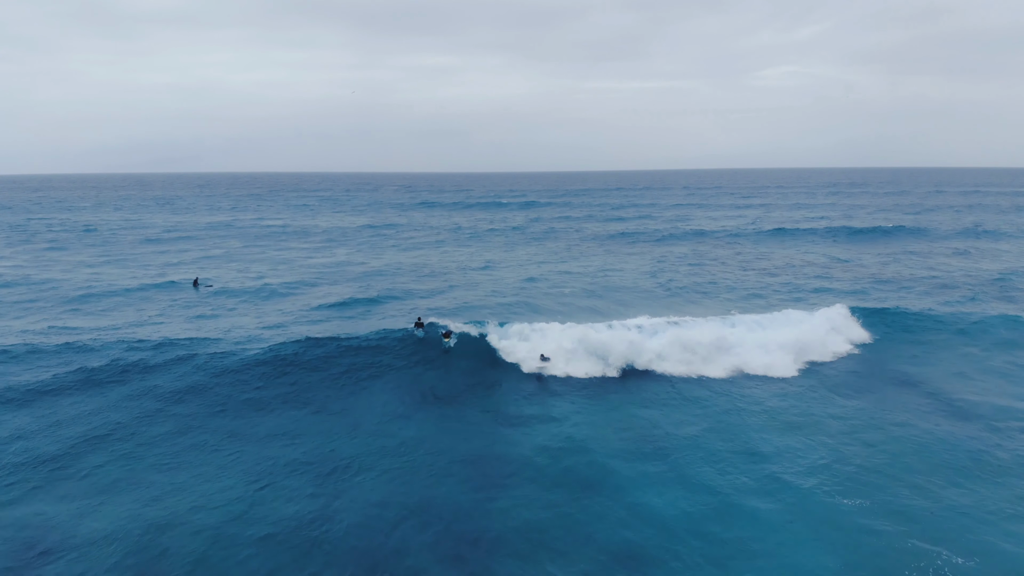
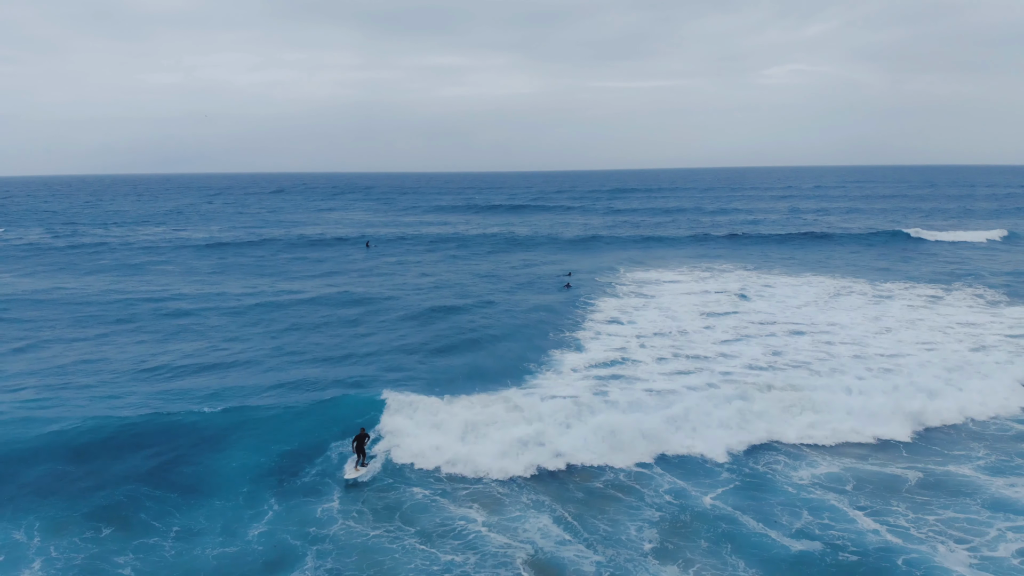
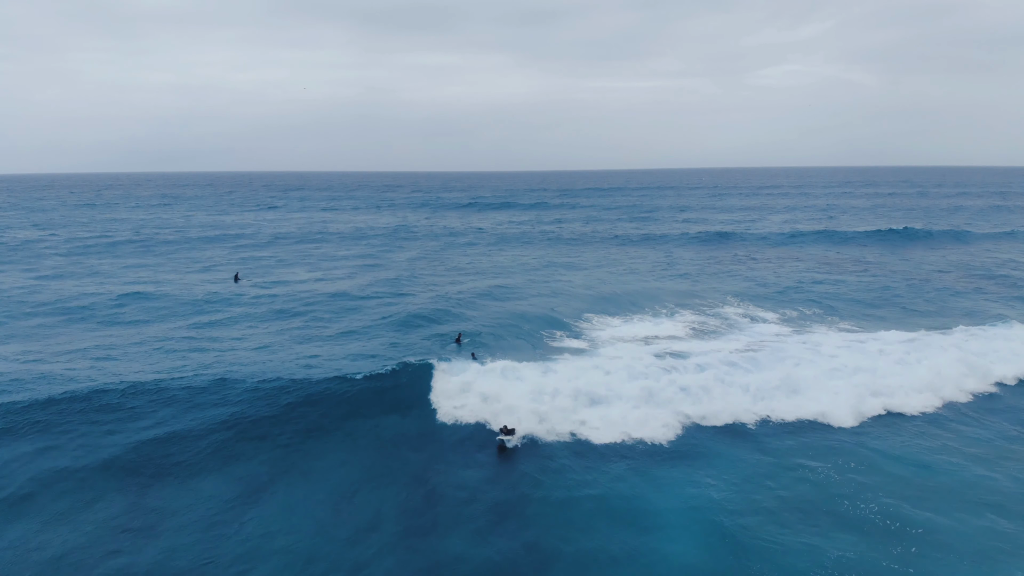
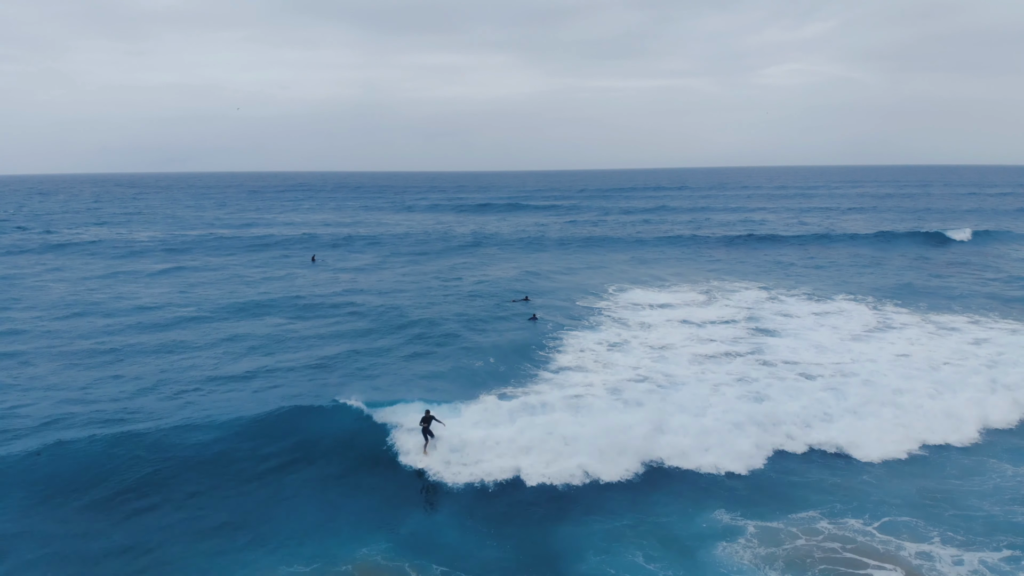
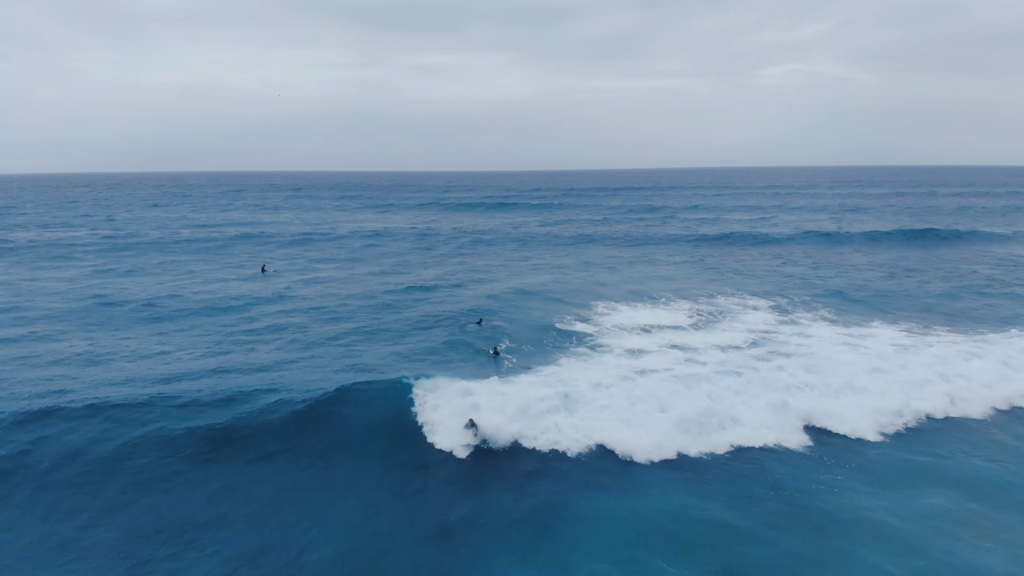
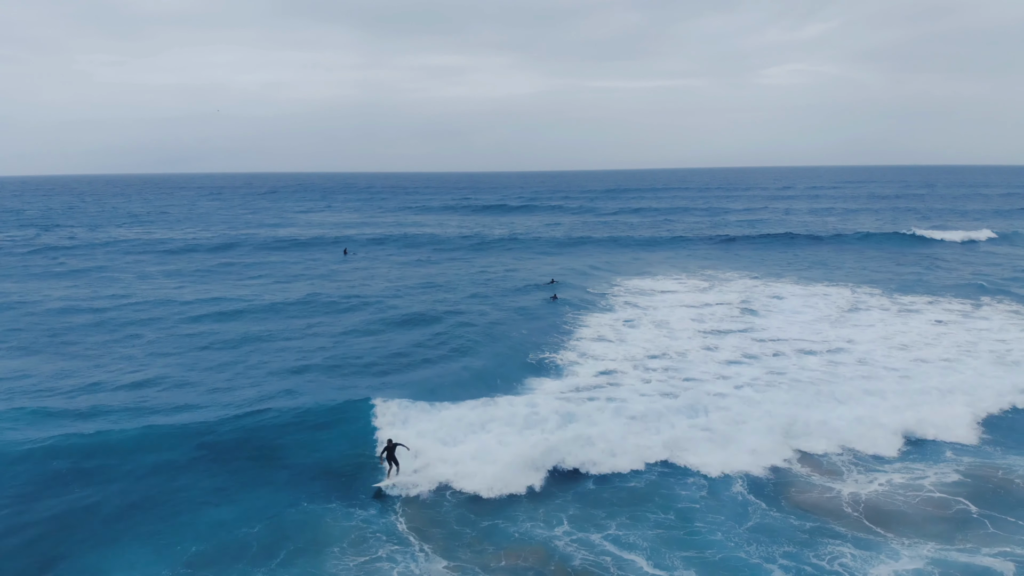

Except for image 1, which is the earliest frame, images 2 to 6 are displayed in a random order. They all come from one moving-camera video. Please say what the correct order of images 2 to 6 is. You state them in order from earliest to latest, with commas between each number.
3, 5, 4, 6, 2
